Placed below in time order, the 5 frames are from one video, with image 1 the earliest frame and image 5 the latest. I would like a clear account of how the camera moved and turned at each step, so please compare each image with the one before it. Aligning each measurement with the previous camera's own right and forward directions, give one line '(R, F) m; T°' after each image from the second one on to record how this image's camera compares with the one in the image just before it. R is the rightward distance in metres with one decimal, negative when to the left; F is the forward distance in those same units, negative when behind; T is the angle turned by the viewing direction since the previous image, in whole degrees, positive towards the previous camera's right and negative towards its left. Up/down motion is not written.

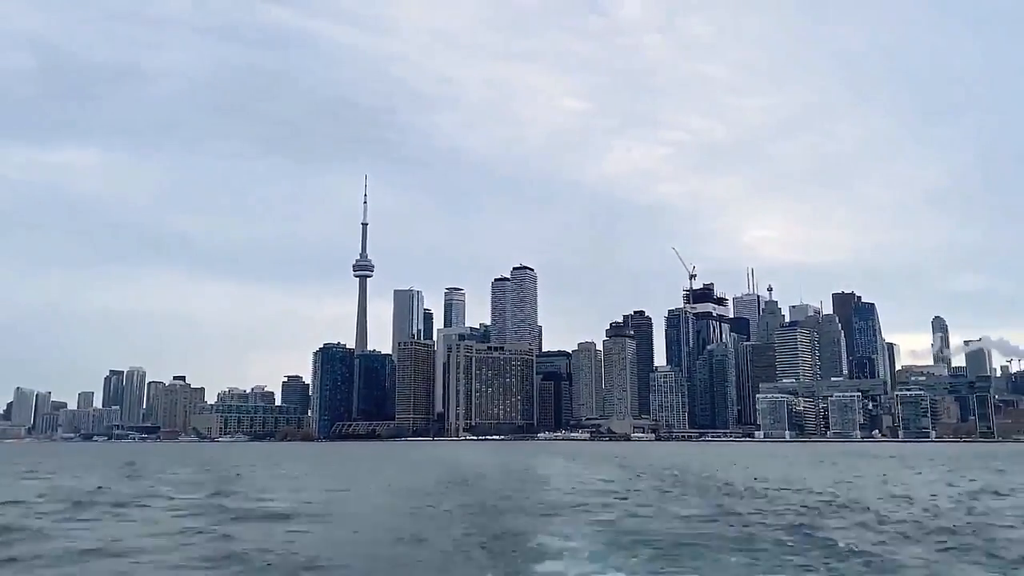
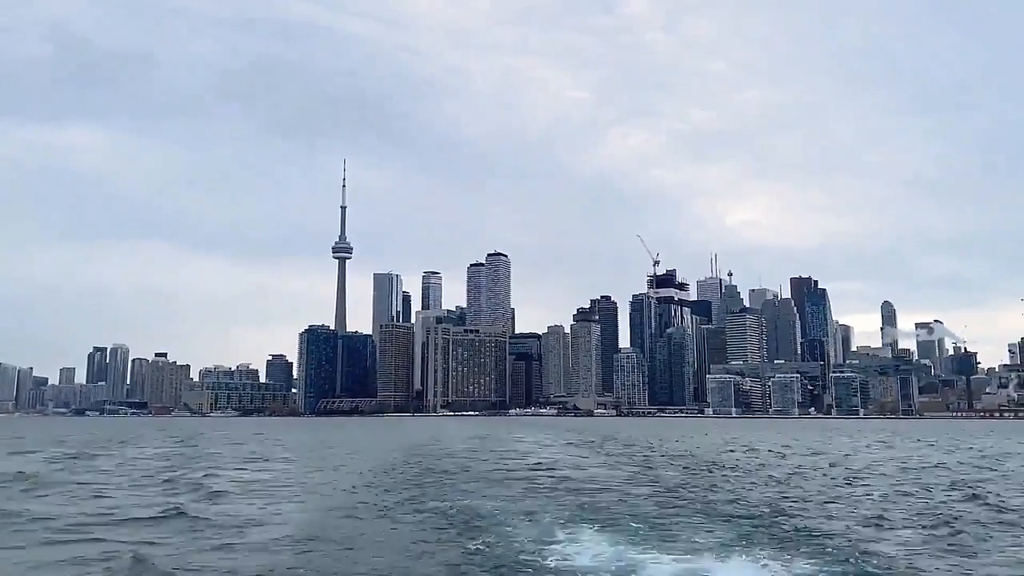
(-0.2, -6.9) m; +2°
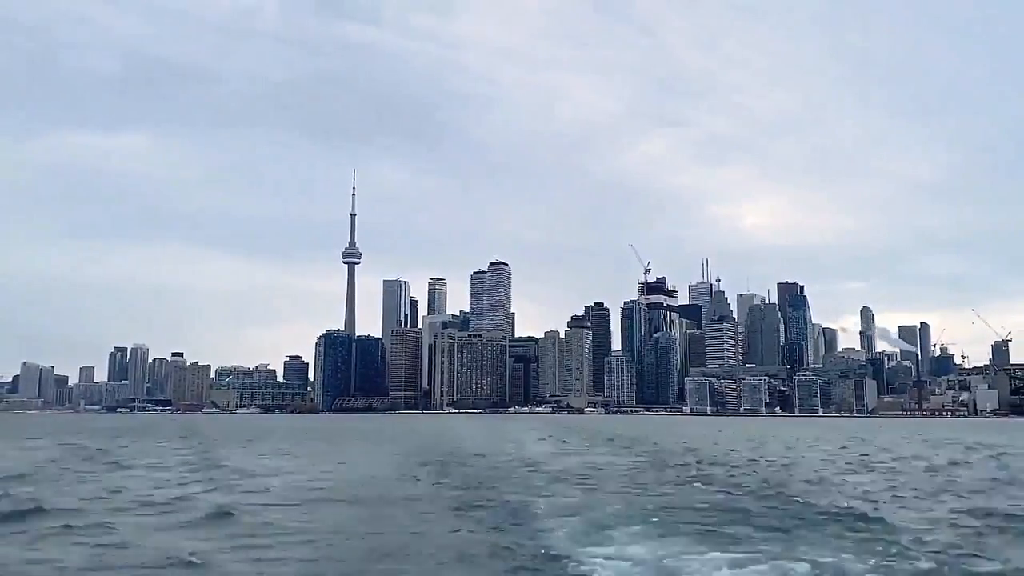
(+0.3, -9.5) m; 0°
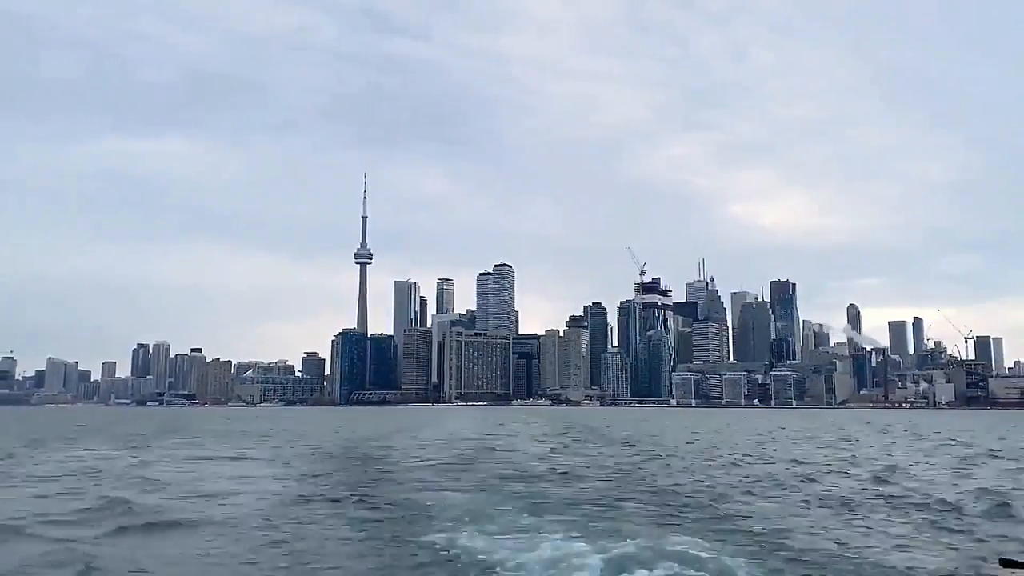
(+0.4, -8.7) m; 0°
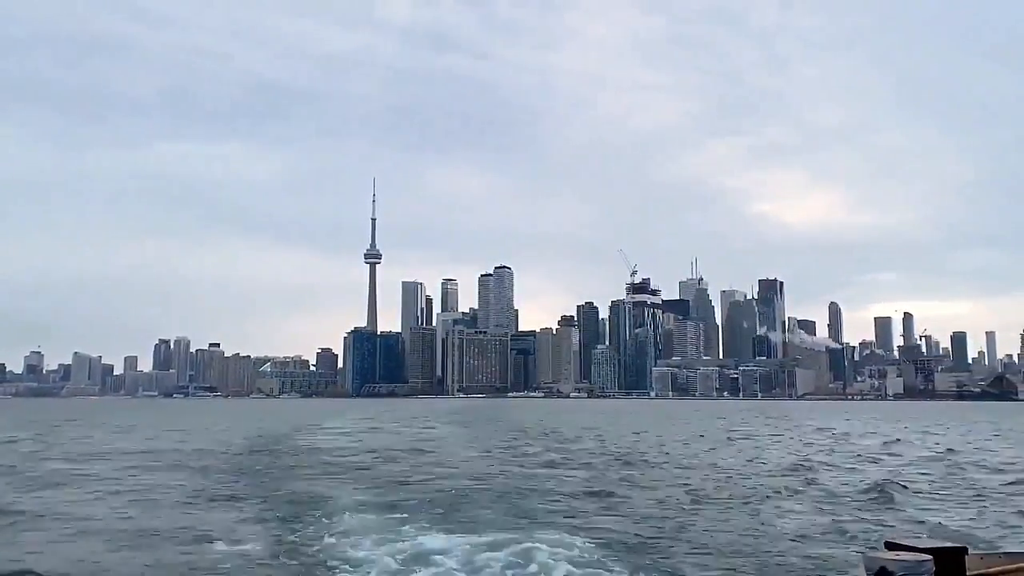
(+1.5, -10.7) m; -1°
